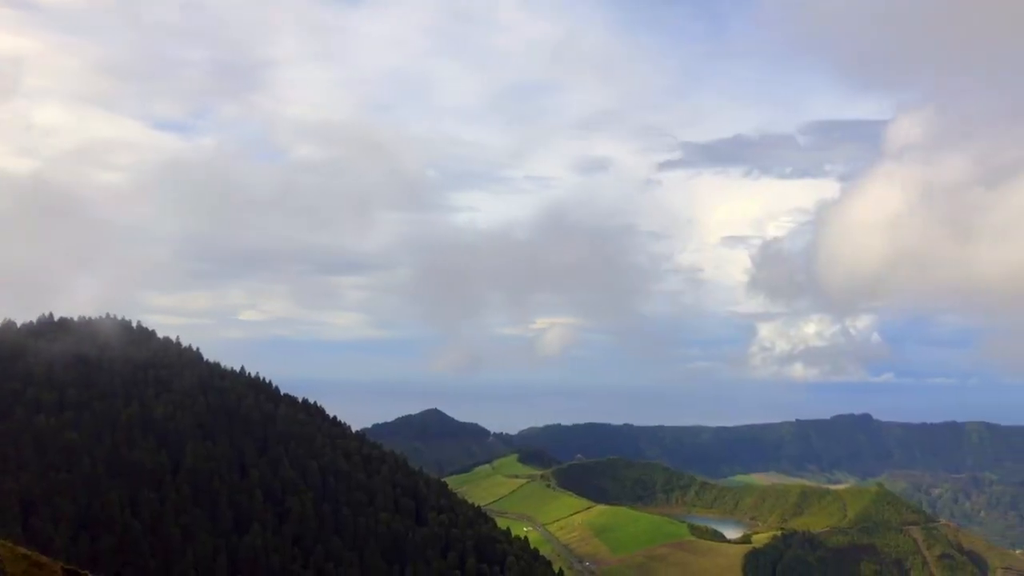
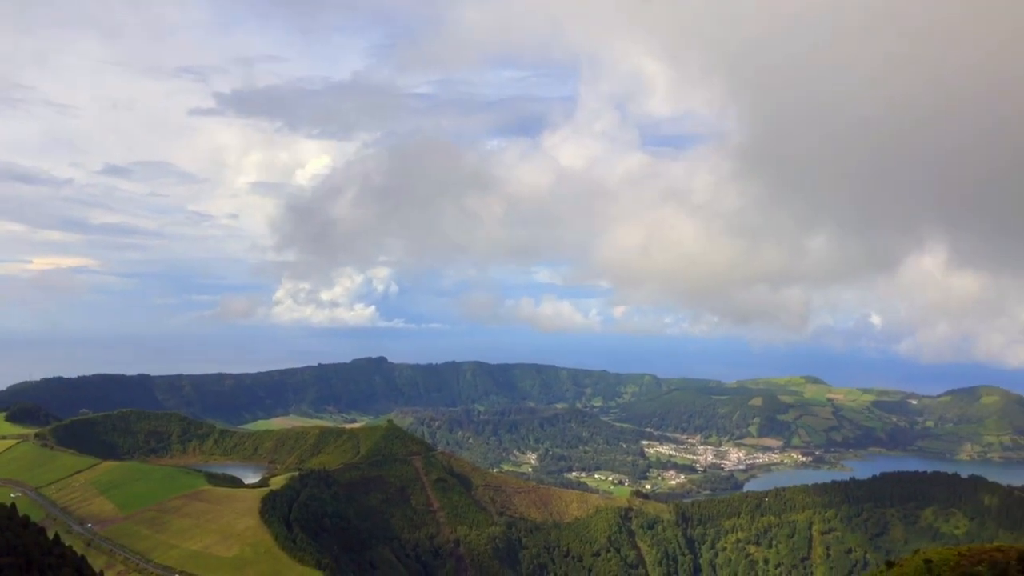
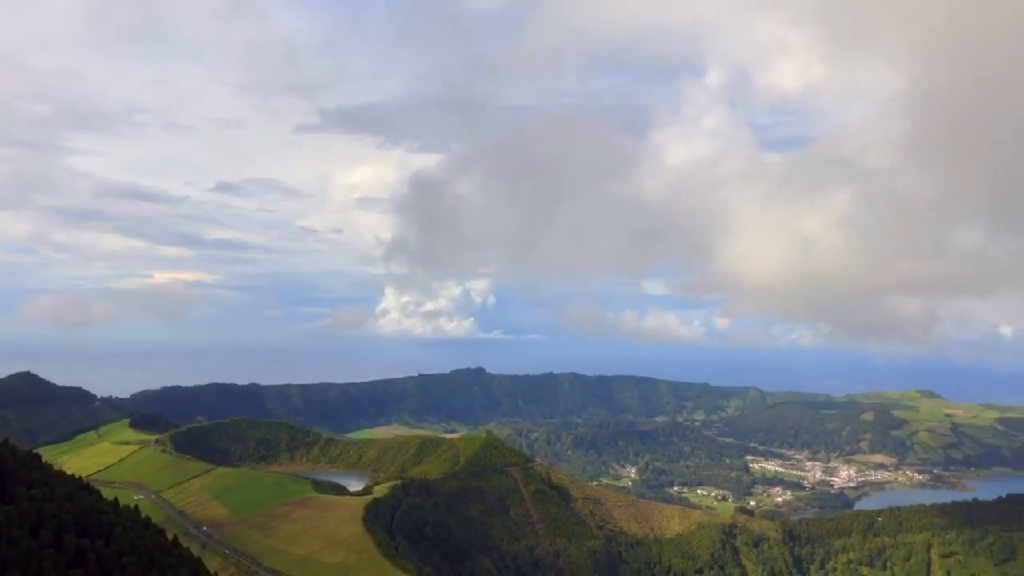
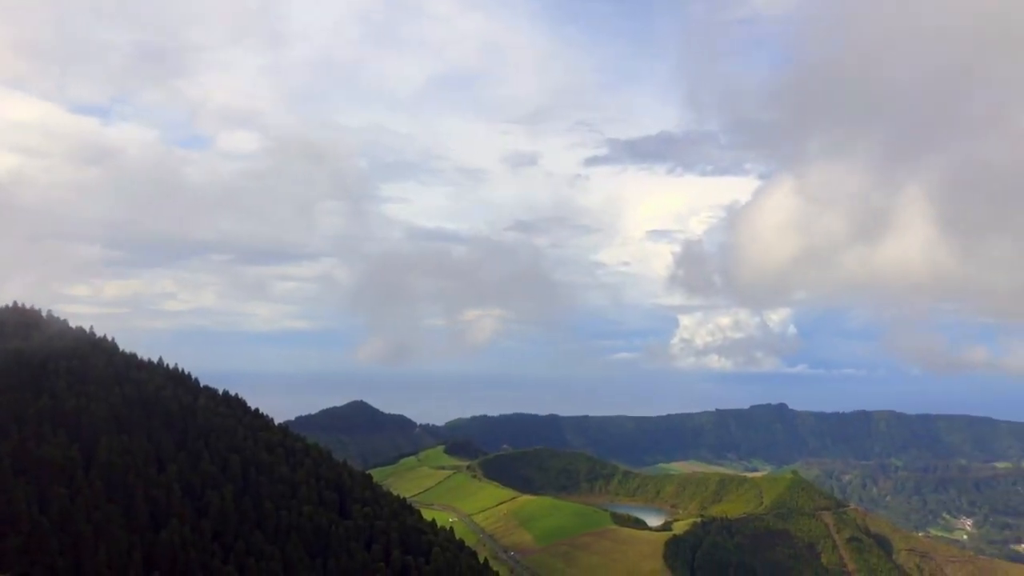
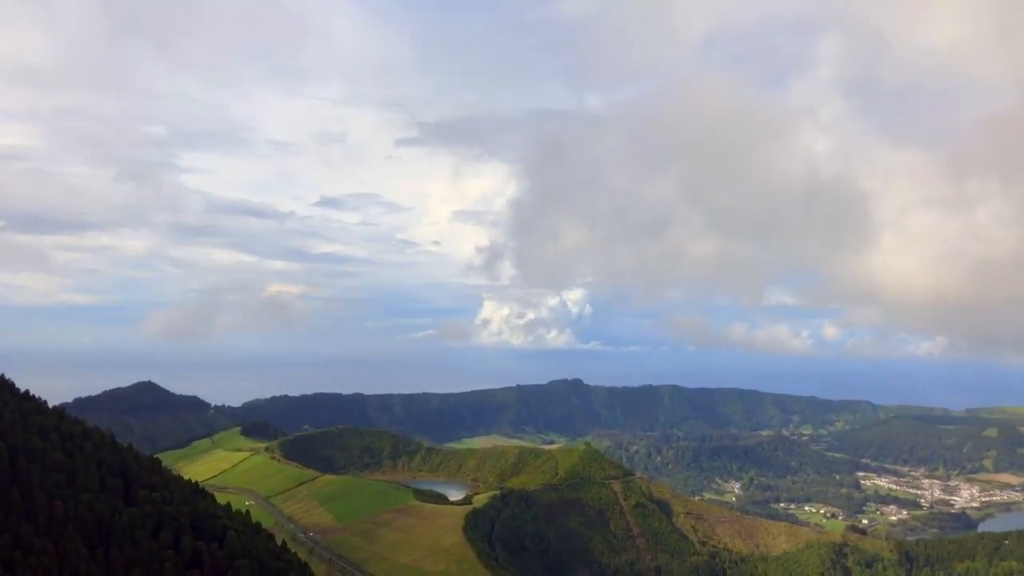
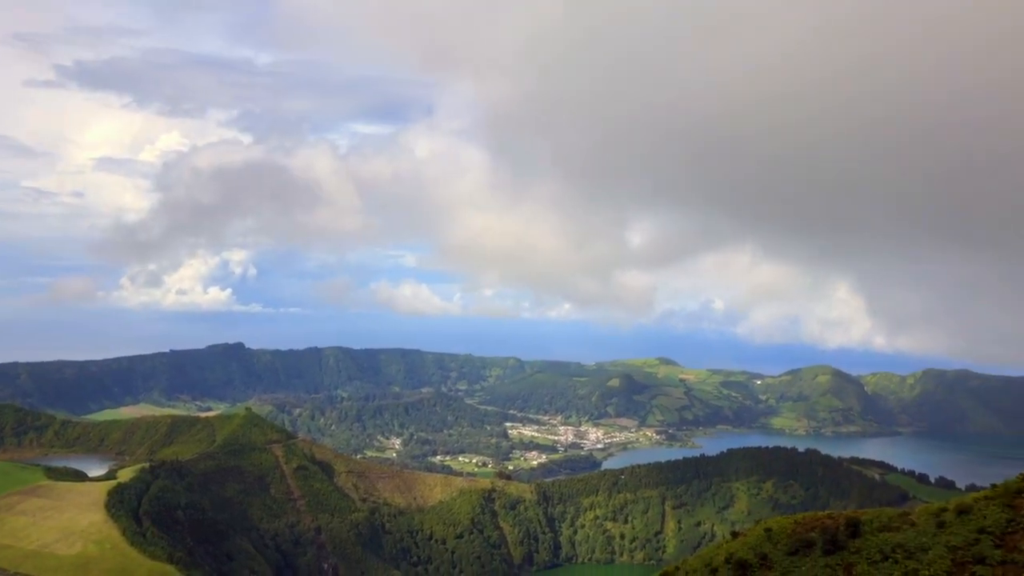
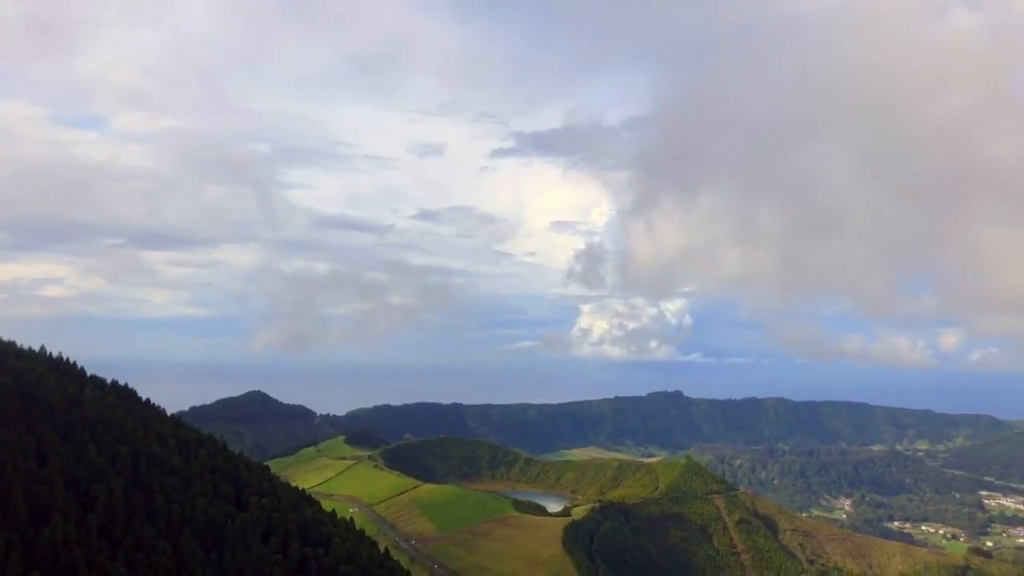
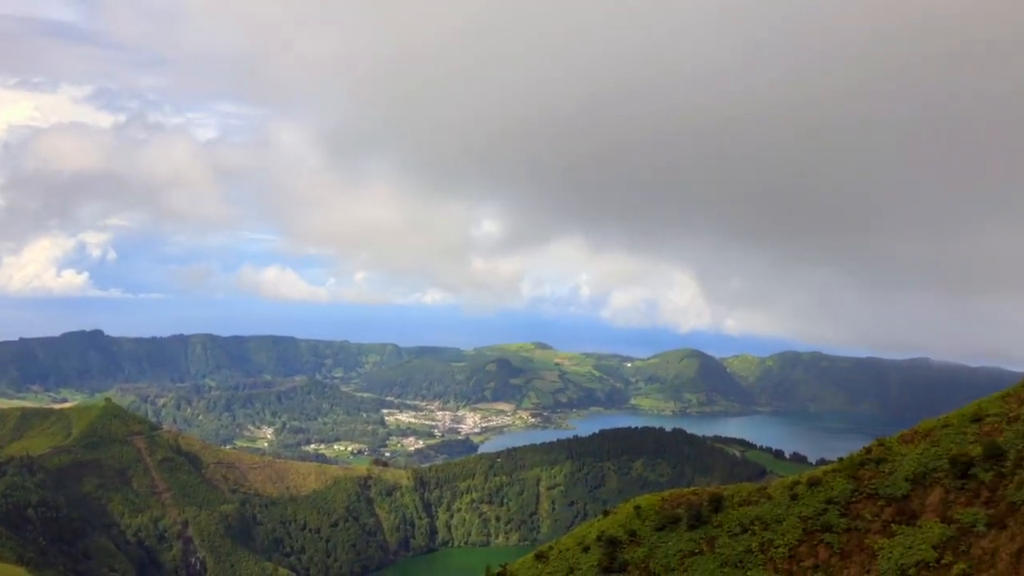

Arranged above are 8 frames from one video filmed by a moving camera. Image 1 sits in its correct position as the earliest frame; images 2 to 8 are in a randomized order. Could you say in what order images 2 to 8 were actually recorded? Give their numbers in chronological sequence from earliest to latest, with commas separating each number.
4, 7, 5, 3, 2, 6, 8
